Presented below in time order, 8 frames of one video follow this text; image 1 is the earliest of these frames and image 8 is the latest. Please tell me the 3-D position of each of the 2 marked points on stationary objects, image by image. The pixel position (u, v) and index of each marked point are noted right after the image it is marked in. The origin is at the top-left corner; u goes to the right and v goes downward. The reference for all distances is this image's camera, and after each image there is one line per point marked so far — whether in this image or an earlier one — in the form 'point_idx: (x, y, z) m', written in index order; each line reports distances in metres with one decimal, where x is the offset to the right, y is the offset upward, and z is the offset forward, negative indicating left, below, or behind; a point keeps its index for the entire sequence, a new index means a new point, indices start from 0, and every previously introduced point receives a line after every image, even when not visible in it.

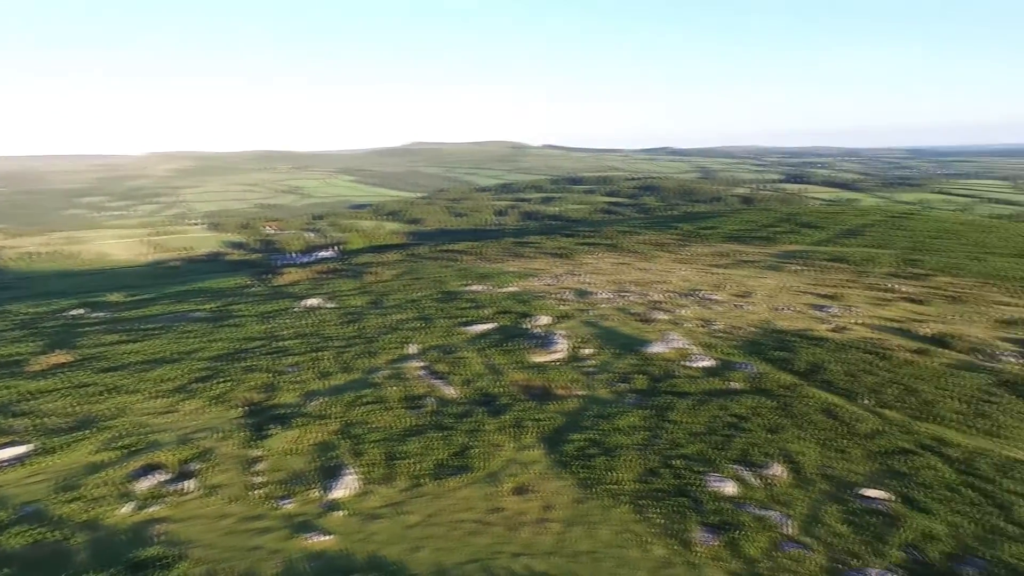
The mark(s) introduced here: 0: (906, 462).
0: (+8.9, -3.9, +14.2) m
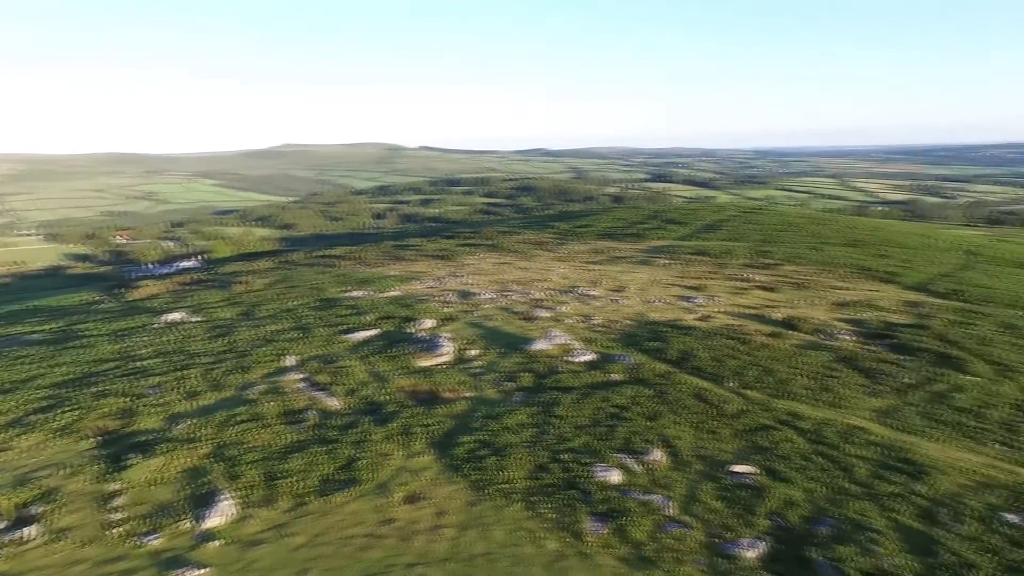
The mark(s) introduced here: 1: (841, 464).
0: (+6.3, -3.7, +15.5) m
1: (+7.5, -4.0, +14.2) m
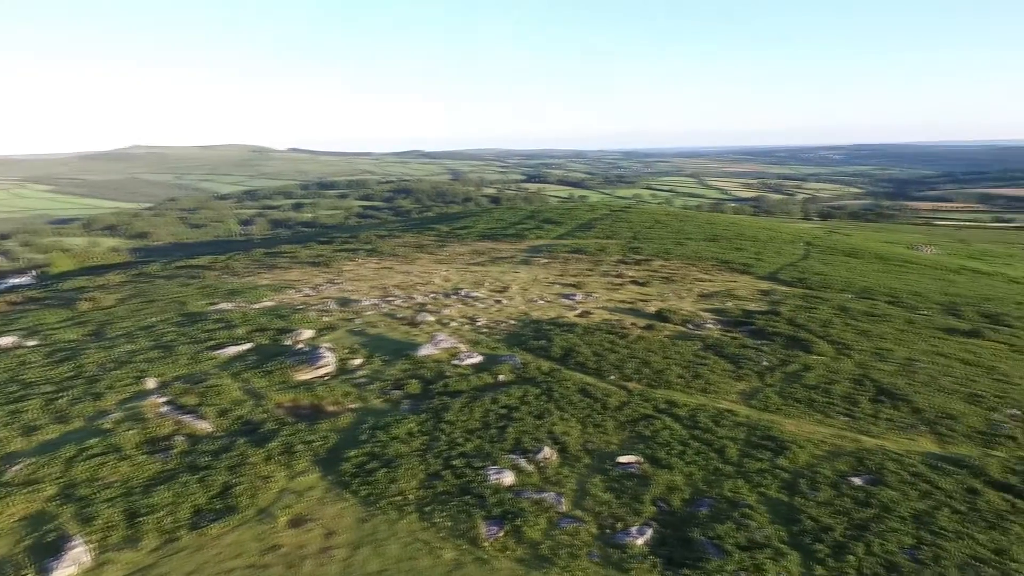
0: (+3.5, -3.6, +16.3) m
1: (+4.9, -3.8, +15.3) m
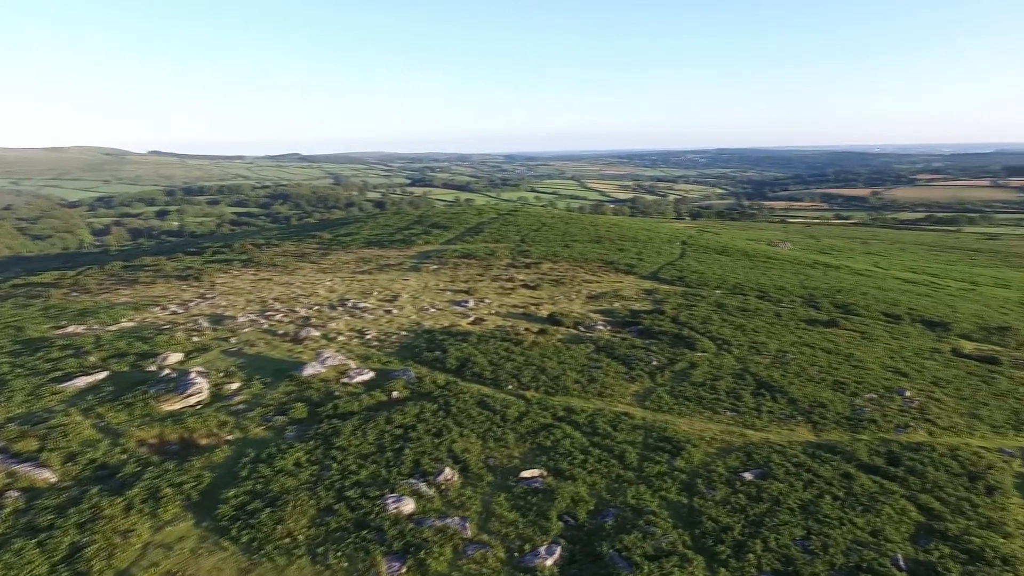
0: (+0.9, -3.8, +16.1) m
1: (+2.5, -4.0, +15.3) m
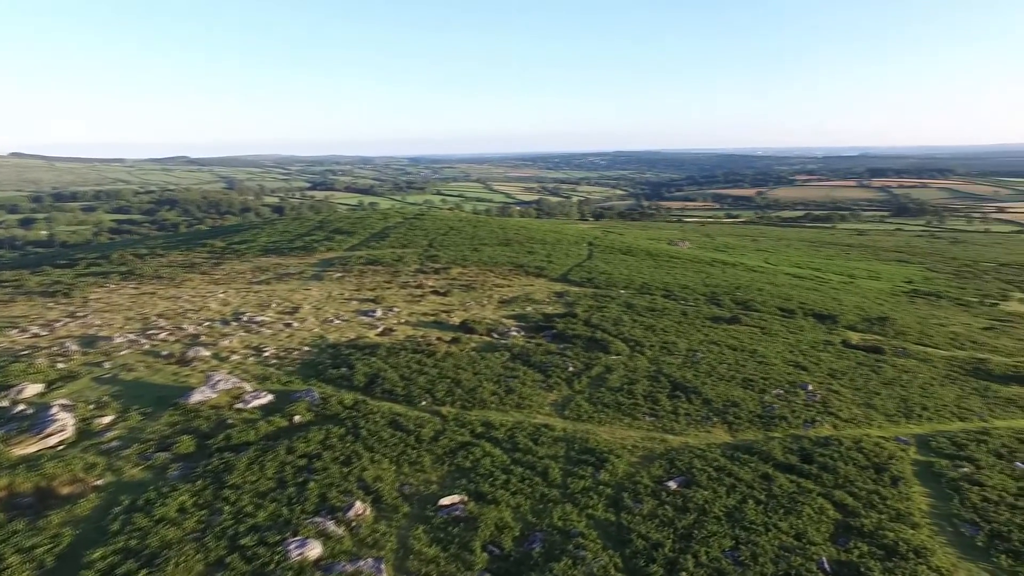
0: (-1.1, -4.1, +15.1) m
1: (+0.6, -4.2, +14.6) m
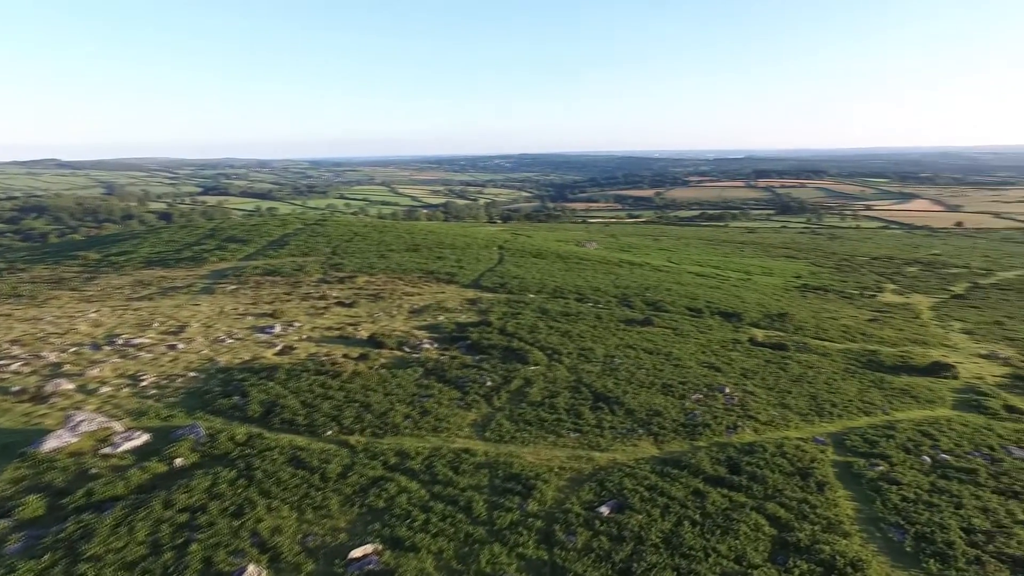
0: (-2.9, -4.5, +13.6) m
1: (-1.1, -4.5, +13.3) m
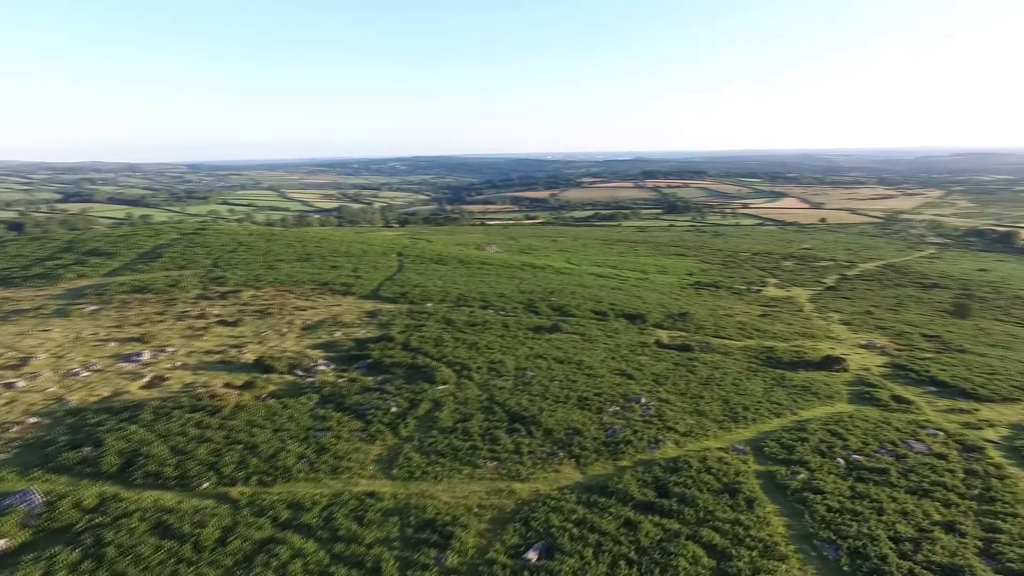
0: (-4.4, -5.0, +11.4) m
1: (-2.7, -5.0, +11.4) m
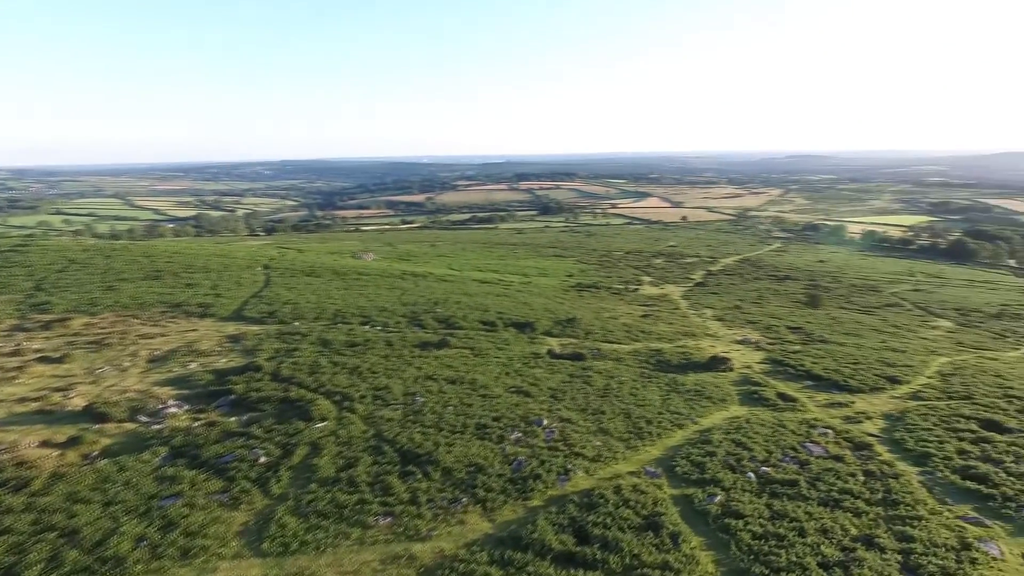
0: (-5.7, -5.7, +8.4) m
1: (-4.0, -5.7, +8.7) m
